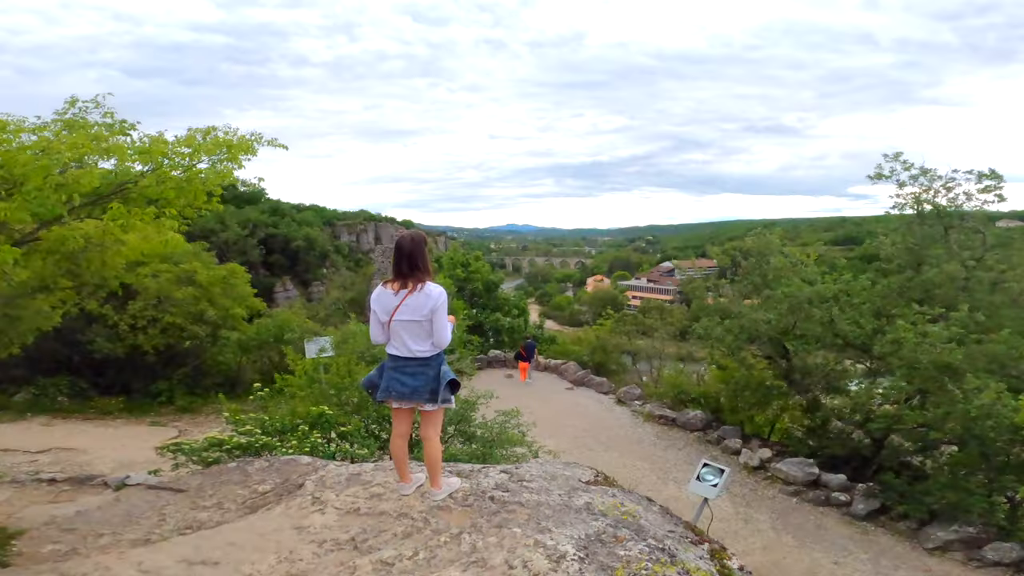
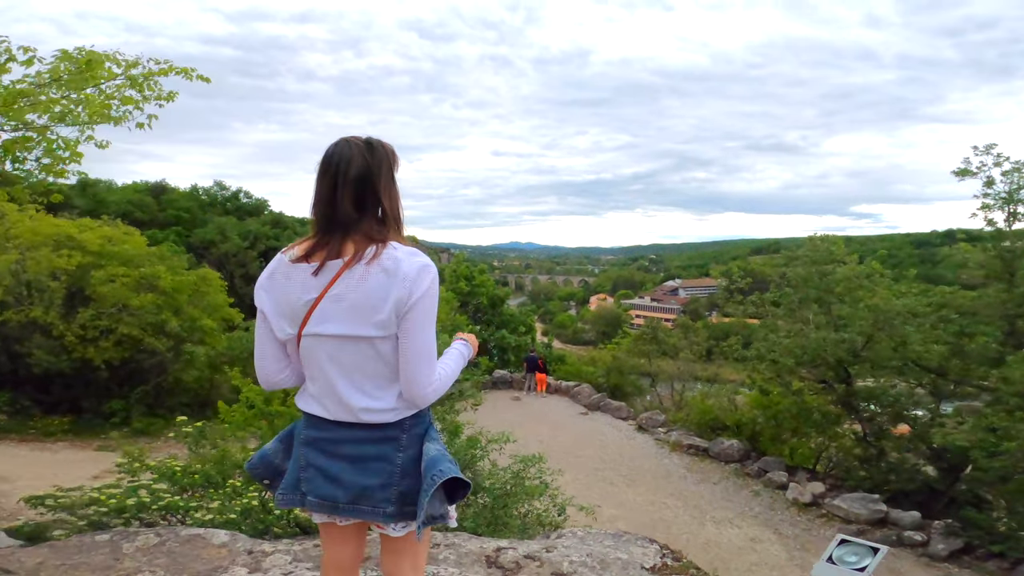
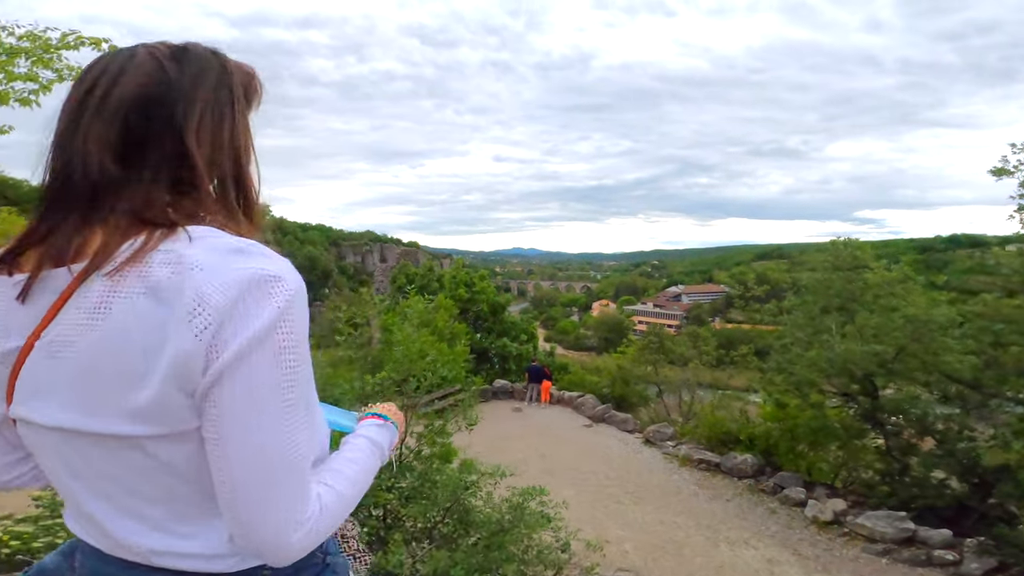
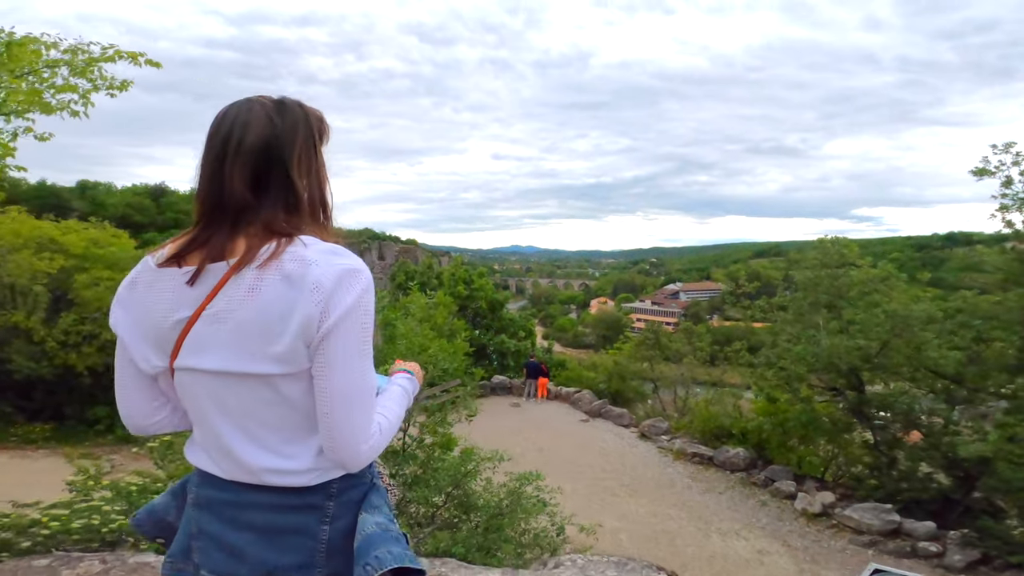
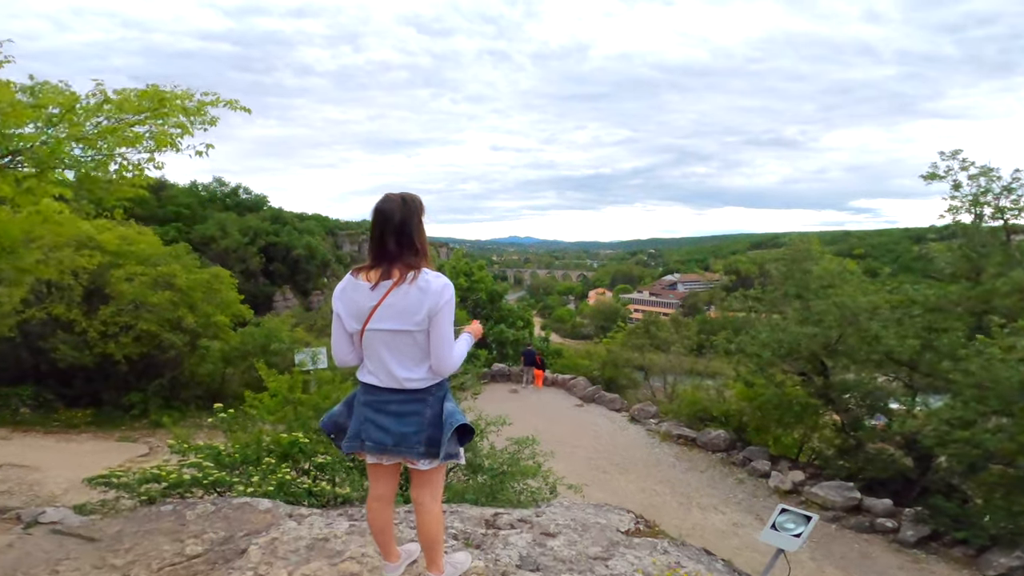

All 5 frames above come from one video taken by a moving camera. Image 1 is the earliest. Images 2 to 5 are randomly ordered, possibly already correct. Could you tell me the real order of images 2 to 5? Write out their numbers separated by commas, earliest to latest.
5, 2, 4, 3
